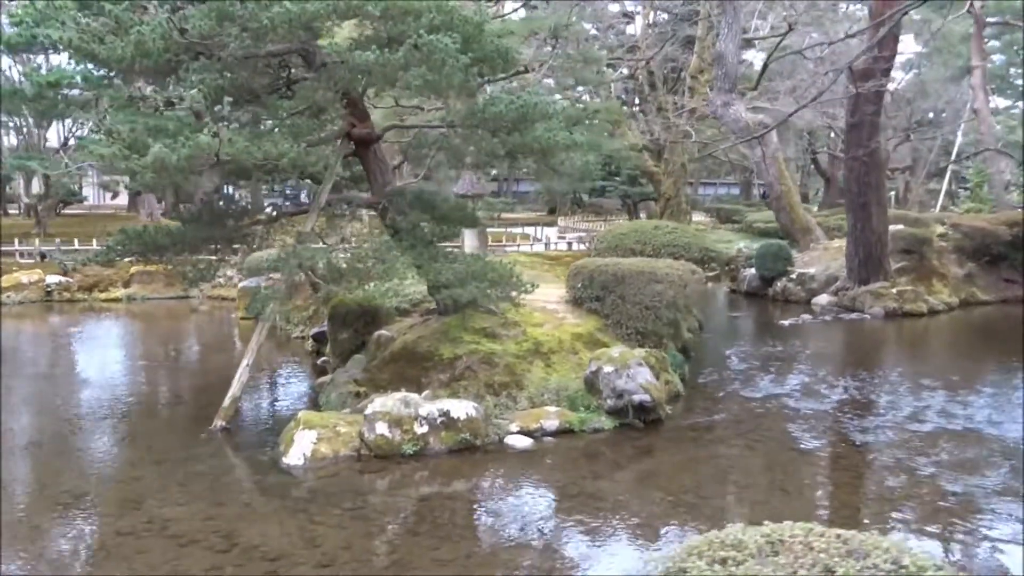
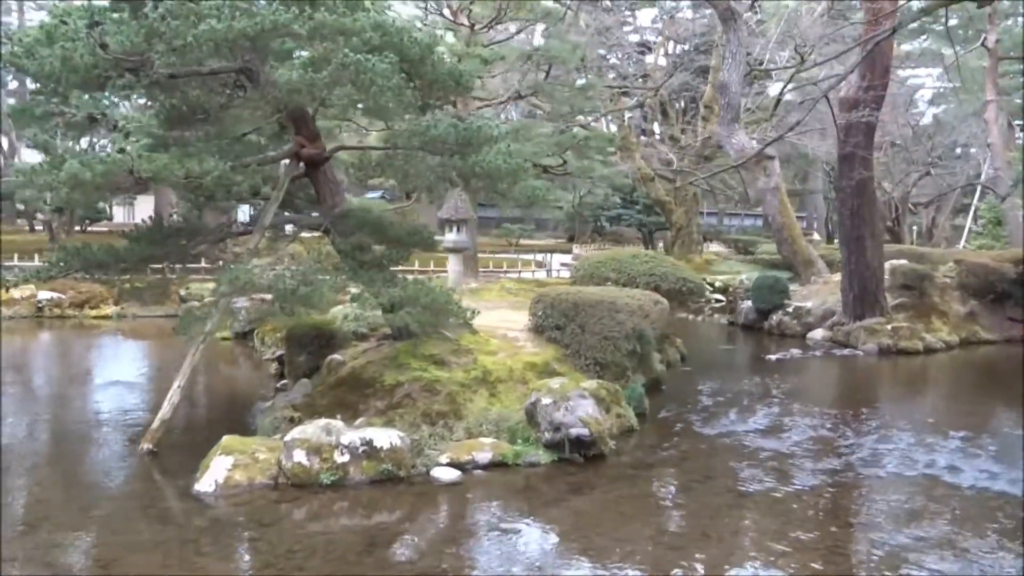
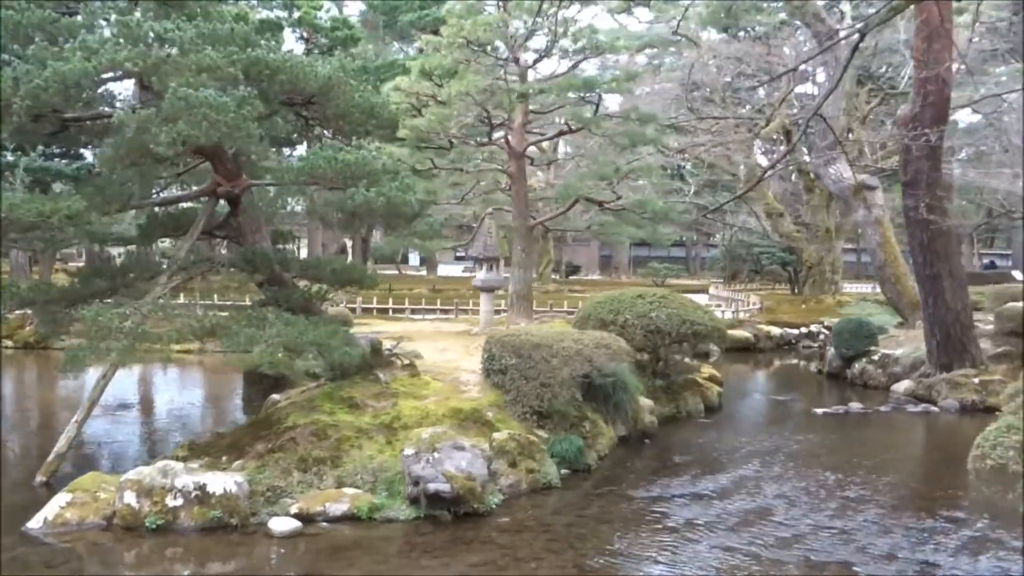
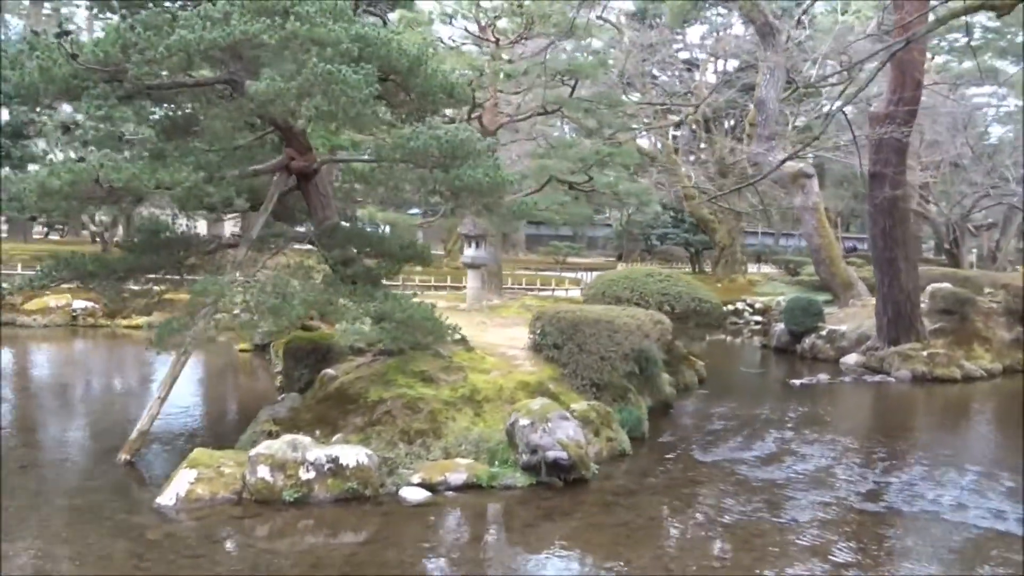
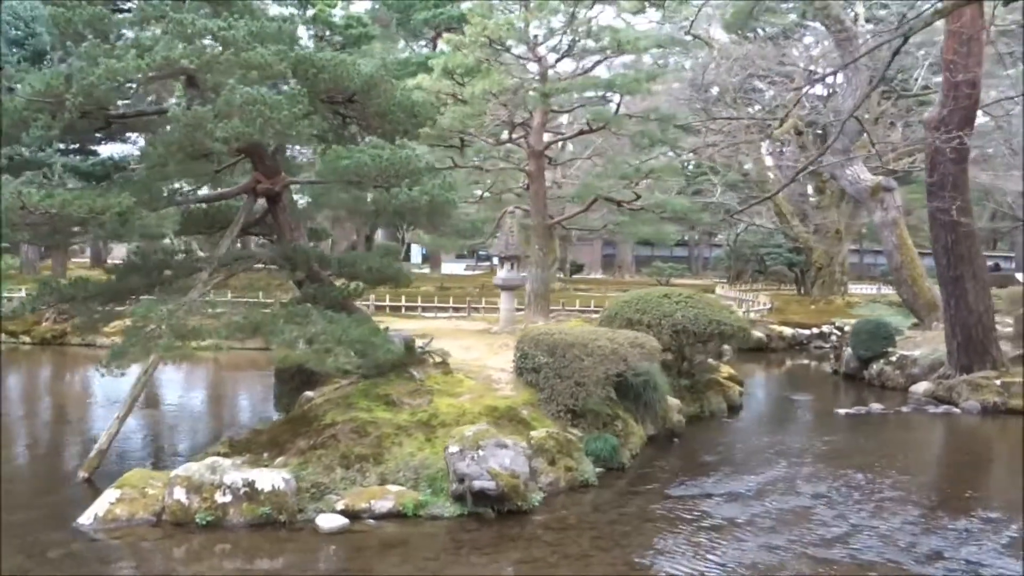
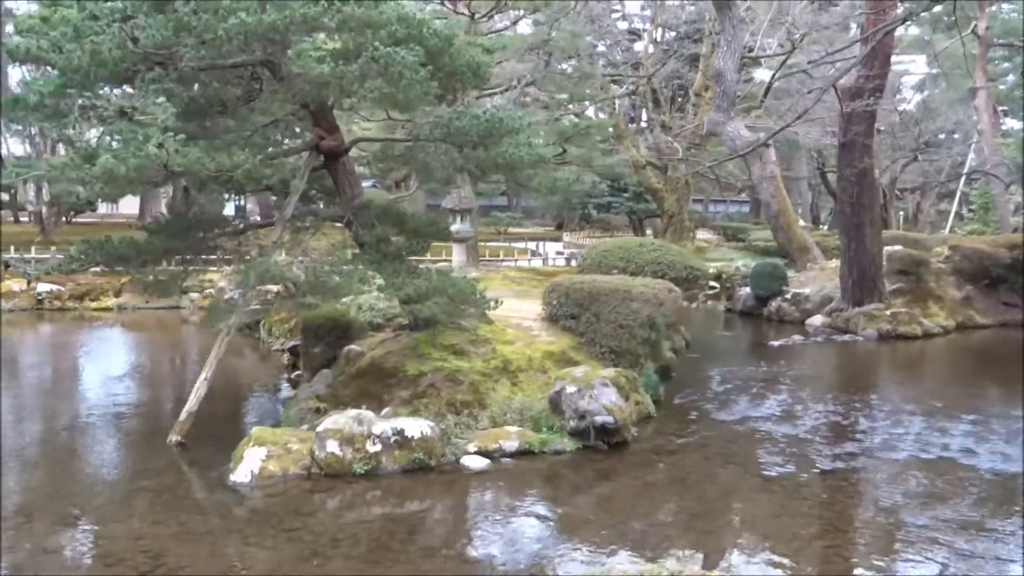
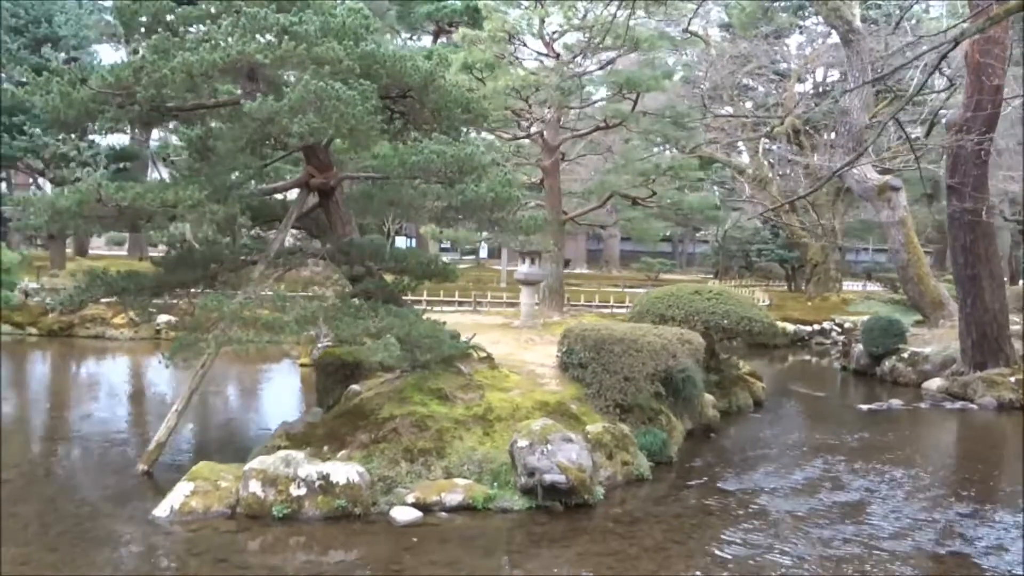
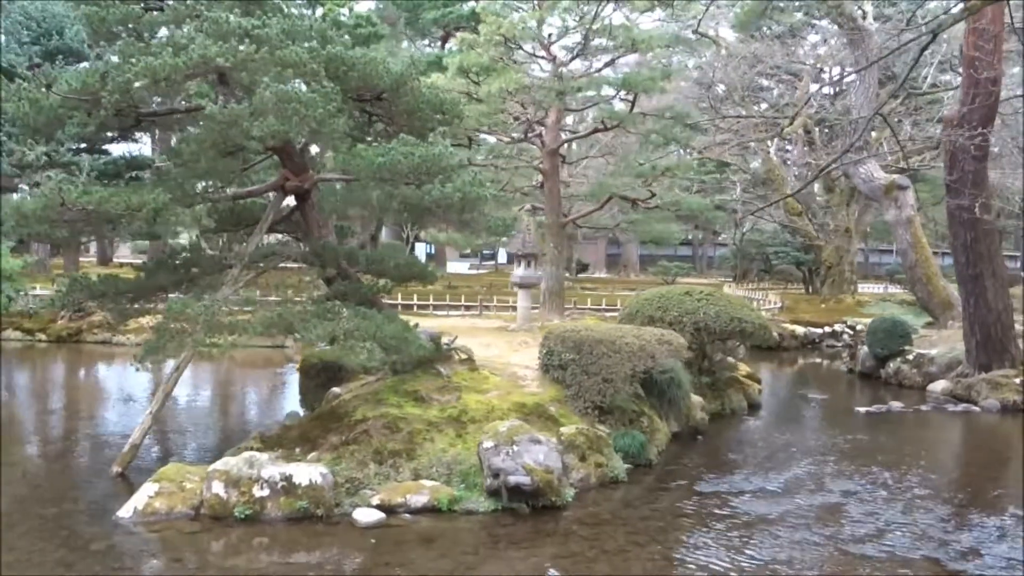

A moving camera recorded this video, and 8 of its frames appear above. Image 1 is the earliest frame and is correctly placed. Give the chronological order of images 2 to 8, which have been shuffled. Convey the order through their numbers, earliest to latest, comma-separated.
6, 2, 4, 7, 8, 5, 3
